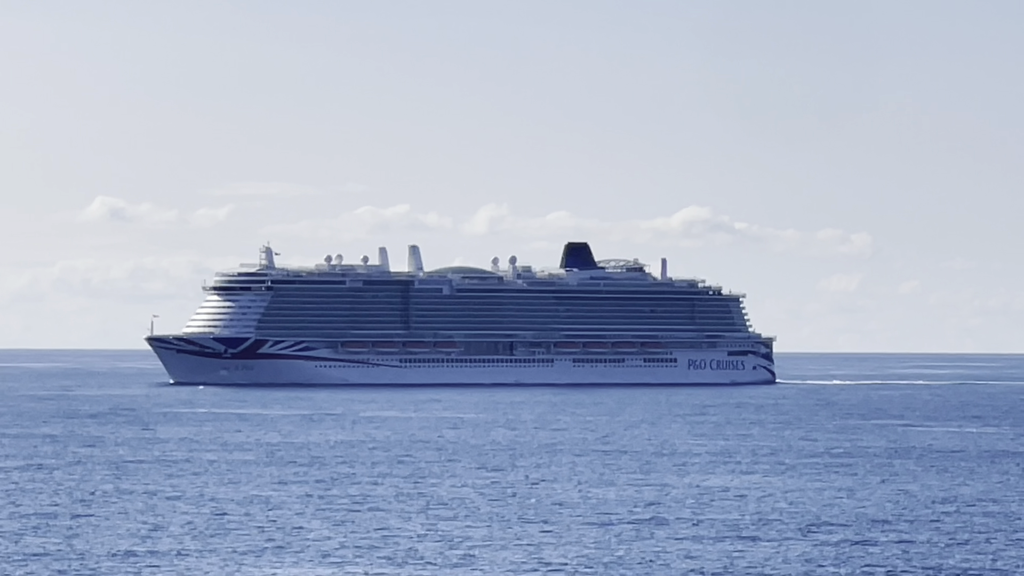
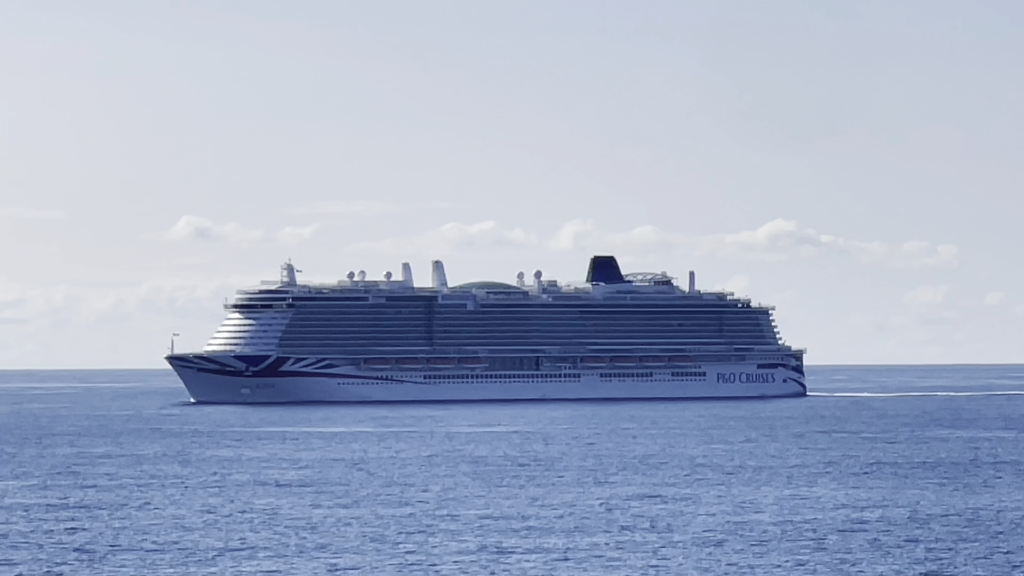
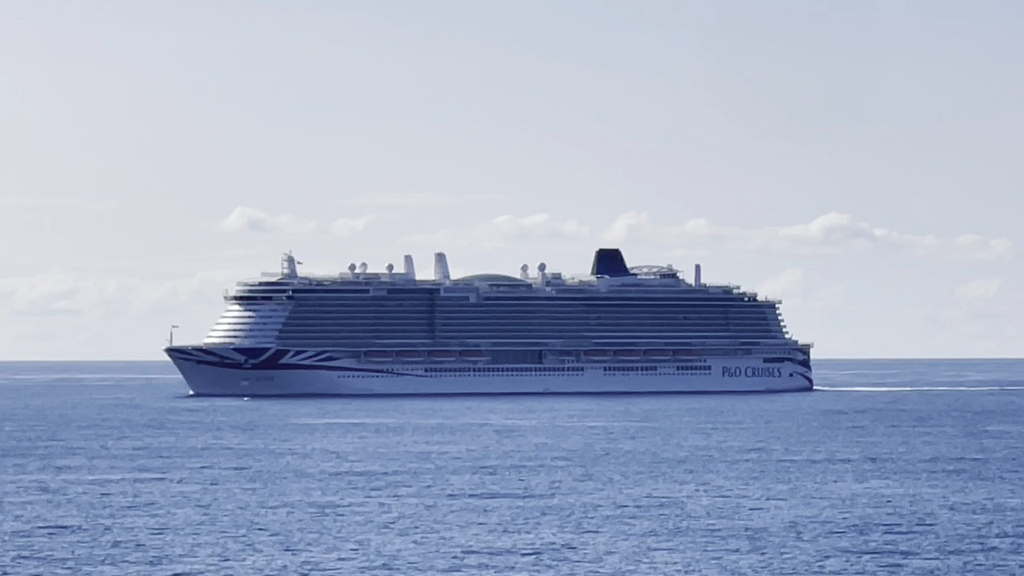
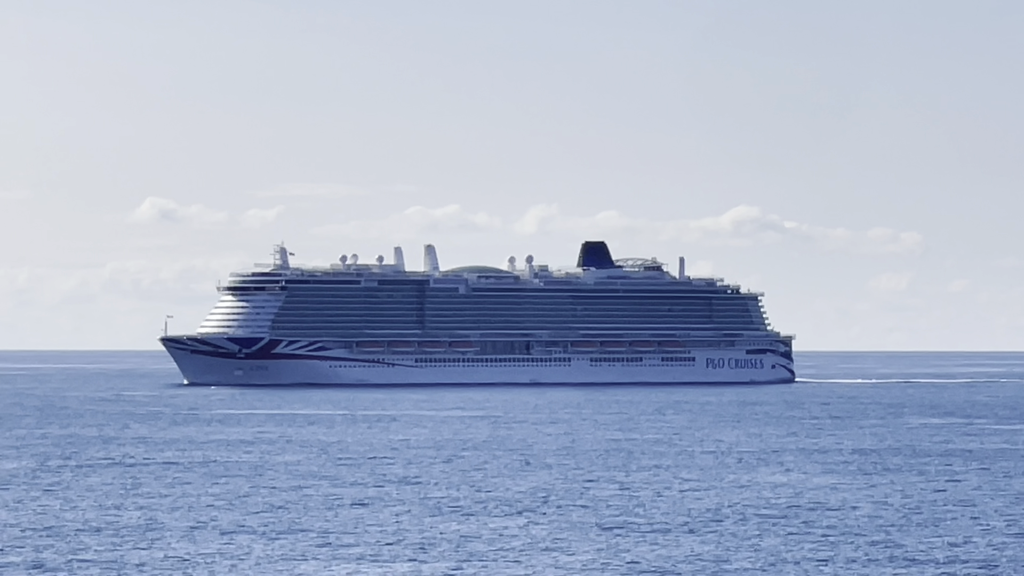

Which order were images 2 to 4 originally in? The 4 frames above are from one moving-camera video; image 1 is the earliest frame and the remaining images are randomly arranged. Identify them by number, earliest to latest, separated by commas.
4, 2, 3
